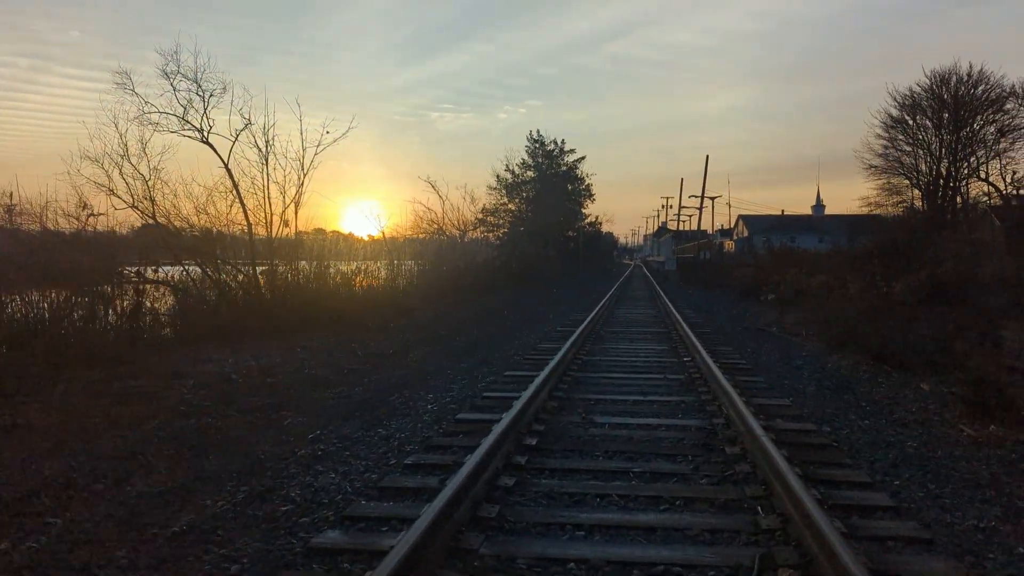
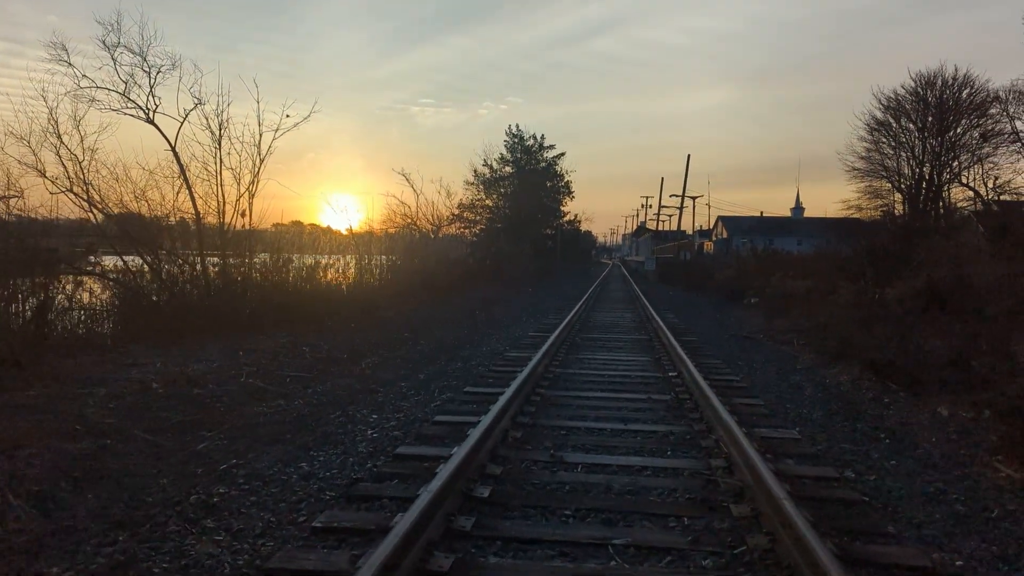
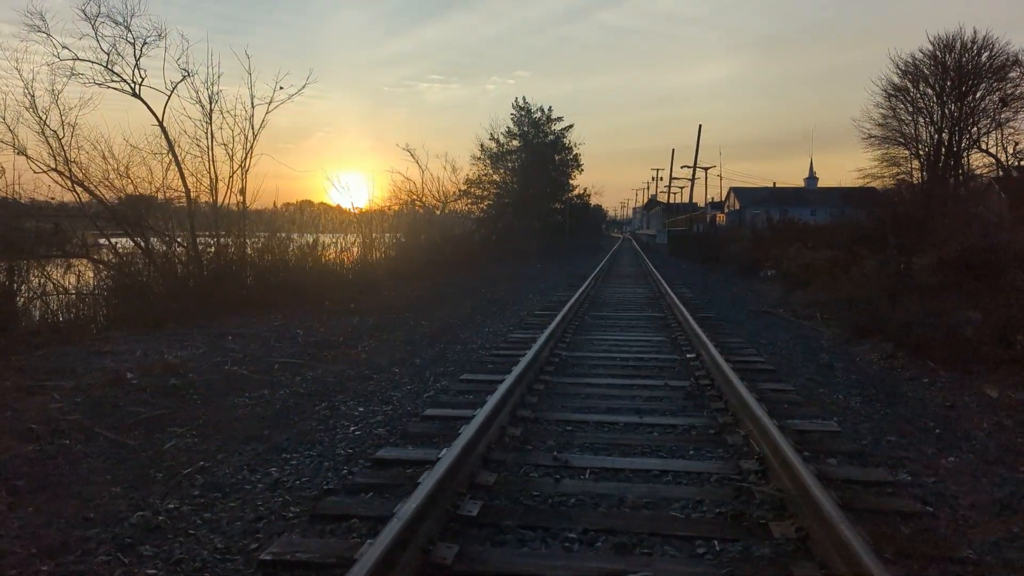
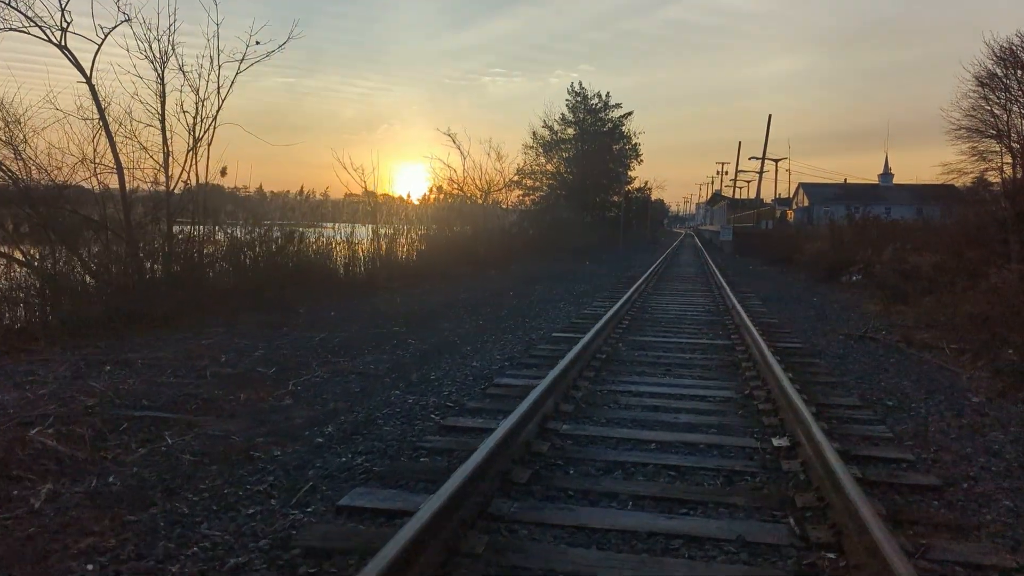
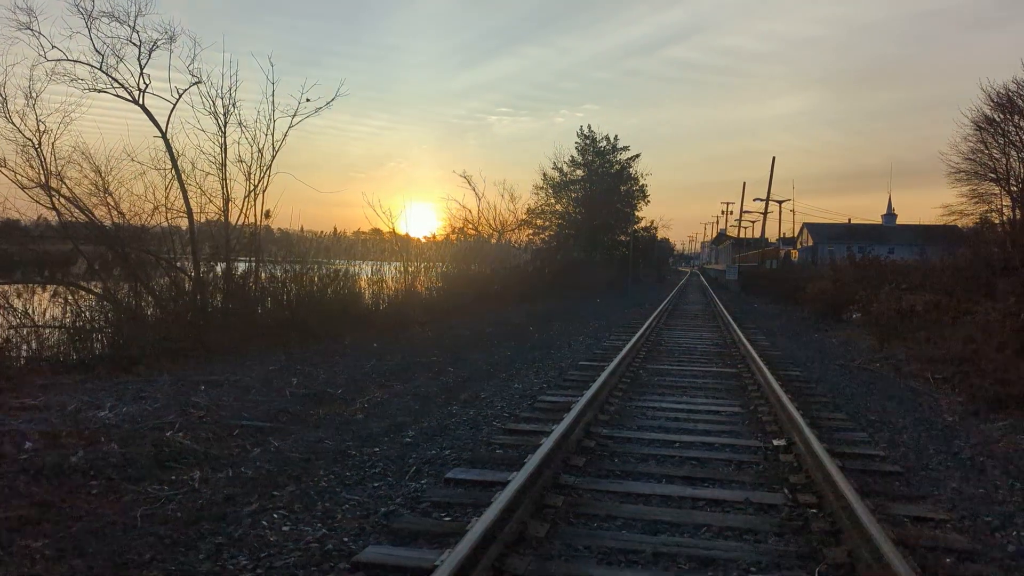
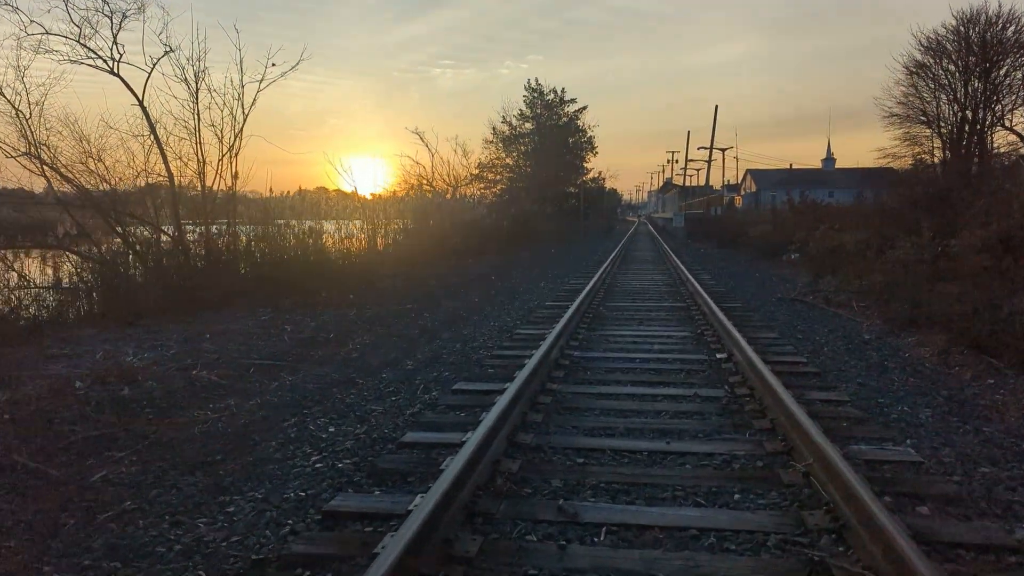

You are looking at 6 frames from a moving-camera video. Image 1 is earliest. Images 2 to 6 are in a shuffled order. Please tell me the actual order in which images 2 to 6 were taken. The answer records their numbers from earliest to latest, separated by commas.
2, 3, 6, 5, 4
